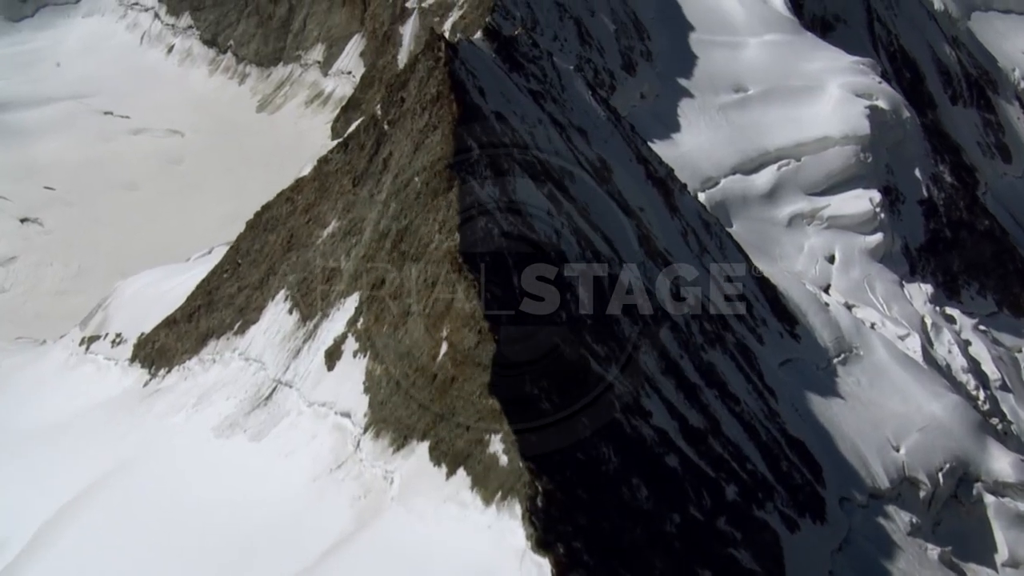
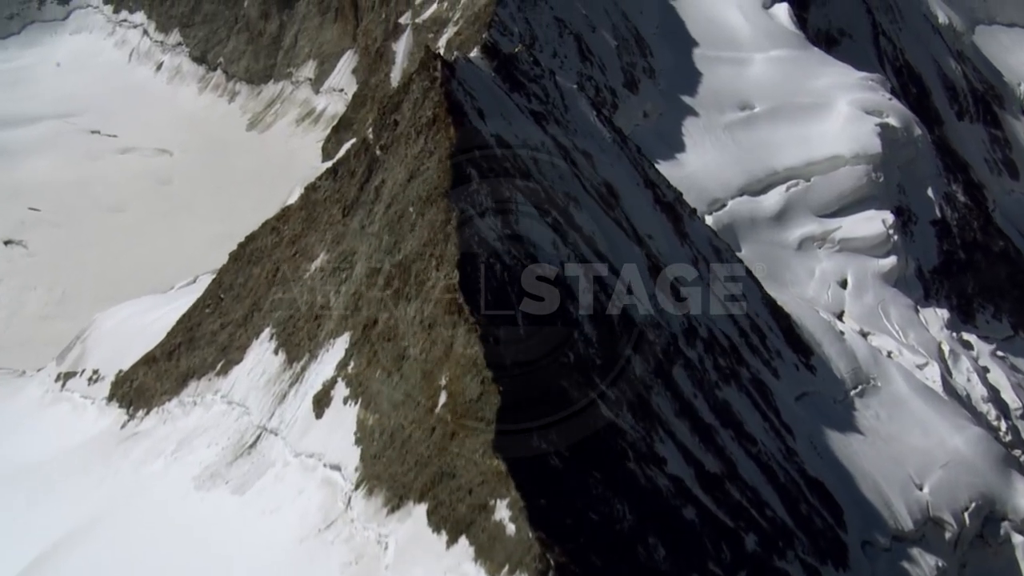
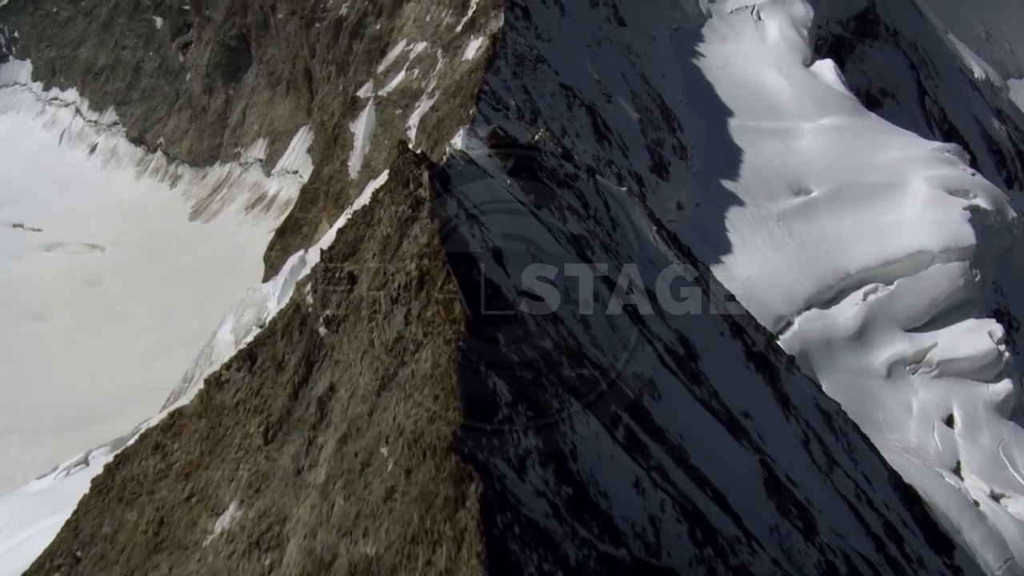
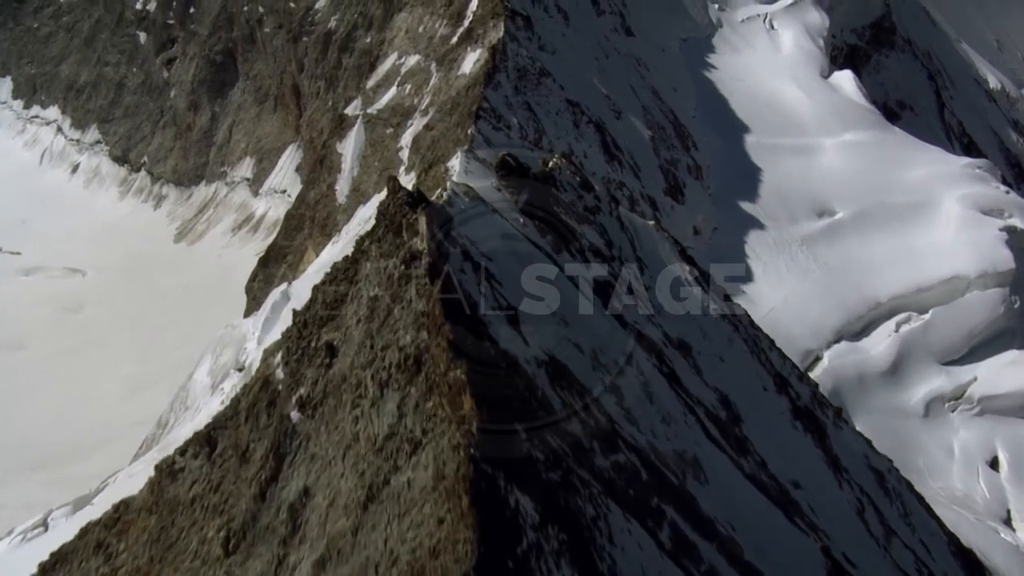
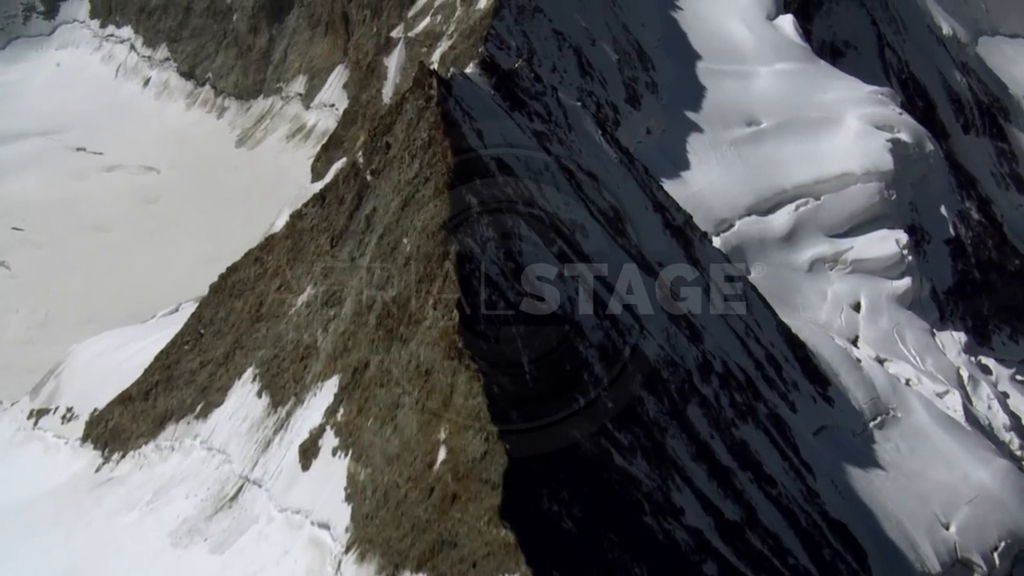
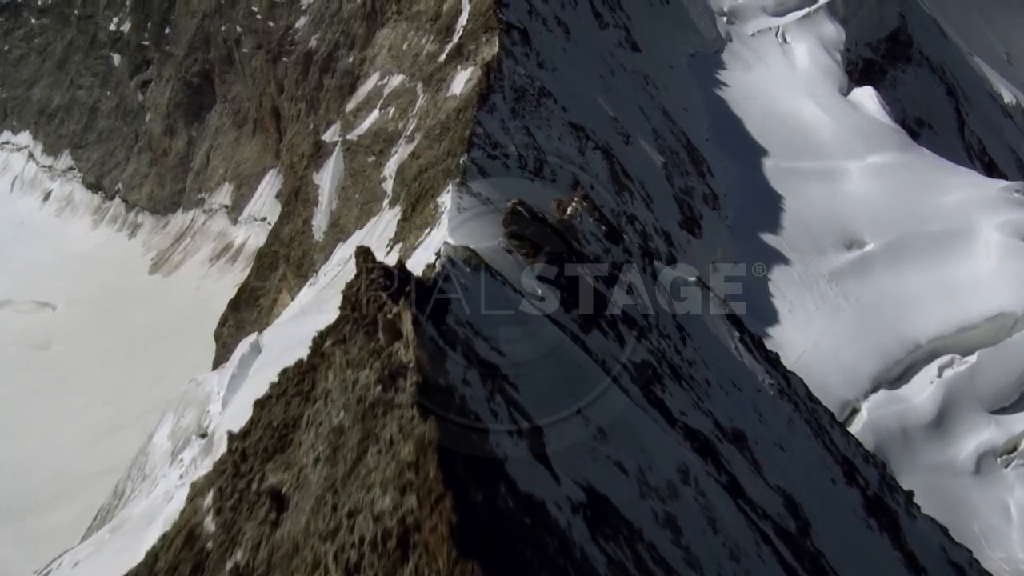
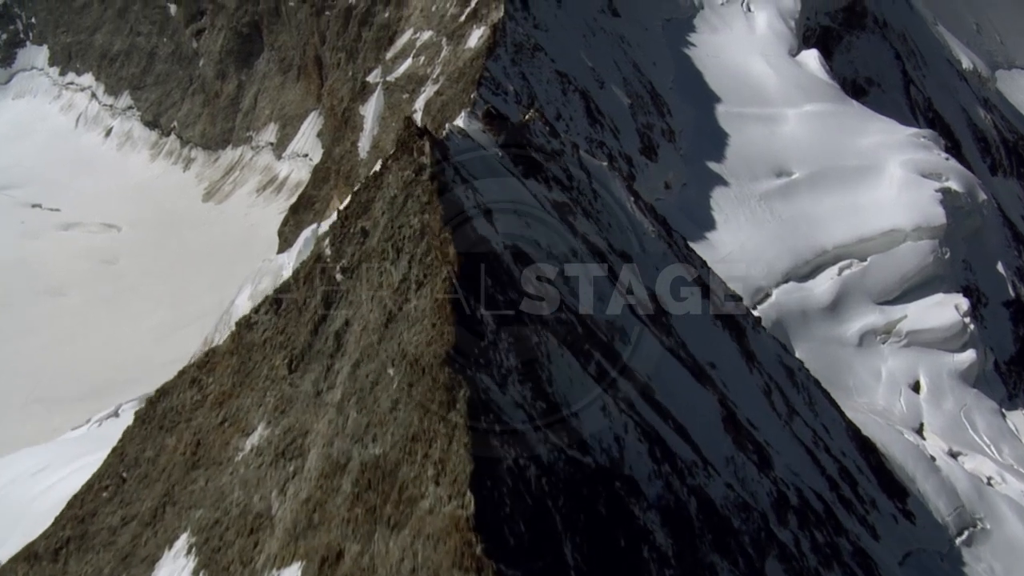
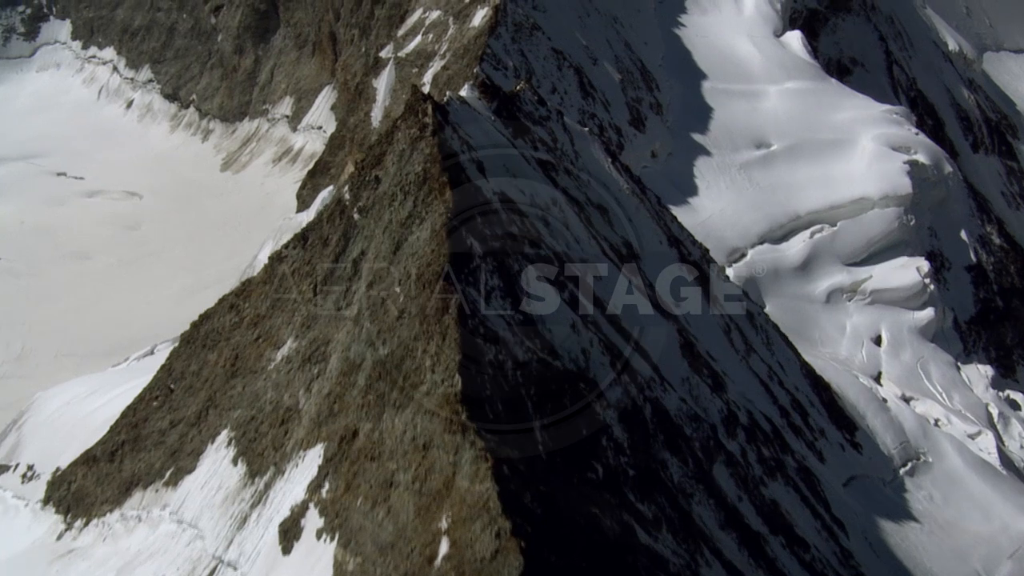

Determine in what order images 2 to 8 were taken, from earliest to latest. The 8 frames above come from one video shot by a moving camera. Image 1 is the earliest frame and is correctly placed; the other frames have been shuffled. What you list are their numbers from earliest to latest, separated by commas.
2, 5, 8, 7, 3, 4, 6
